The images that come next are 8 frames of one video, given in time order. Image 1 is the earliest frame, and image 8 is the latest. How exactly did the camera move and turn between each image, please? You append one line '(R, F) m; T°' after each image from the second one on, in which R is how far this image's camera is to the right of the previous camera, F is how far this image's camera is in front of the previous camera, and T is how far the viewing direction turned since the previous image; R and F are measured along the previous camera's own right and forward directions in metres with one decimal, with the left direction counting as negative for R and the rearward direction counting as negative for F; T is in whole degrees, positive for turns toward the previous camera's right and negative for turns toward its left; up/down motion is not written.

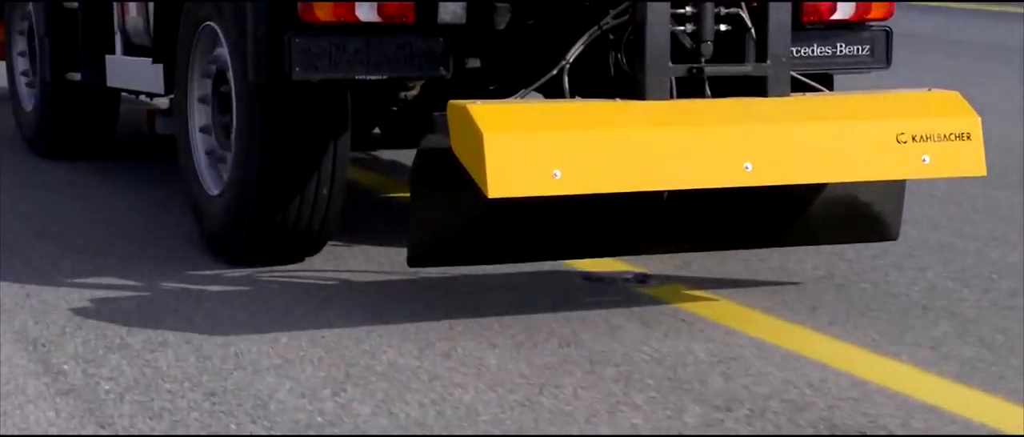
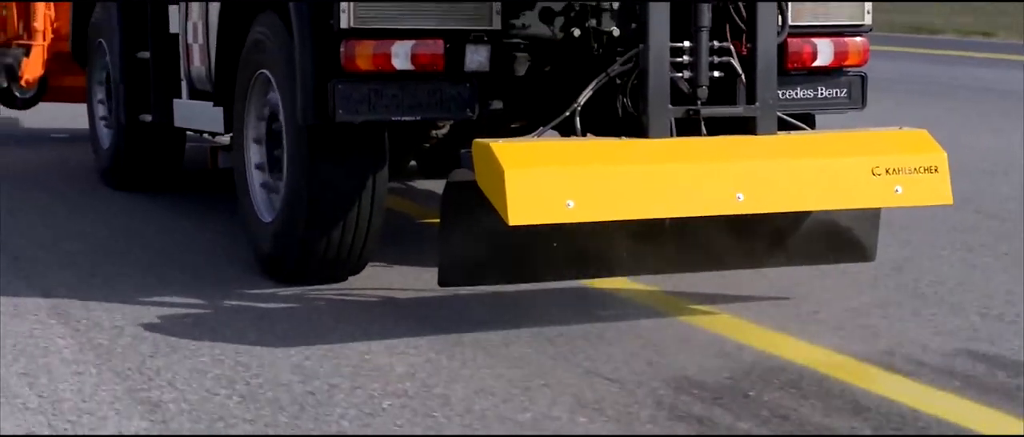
(0.0, -0.5) m; -1°
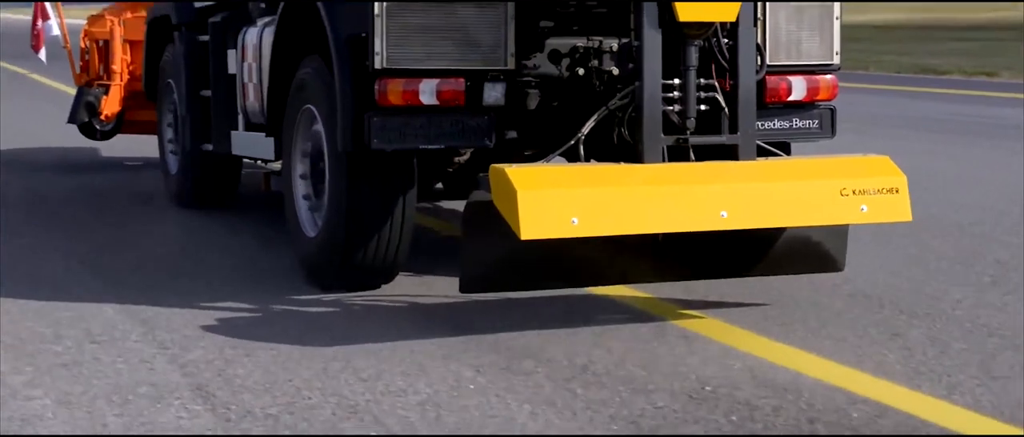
(+0.1, -0.6) m; -2°
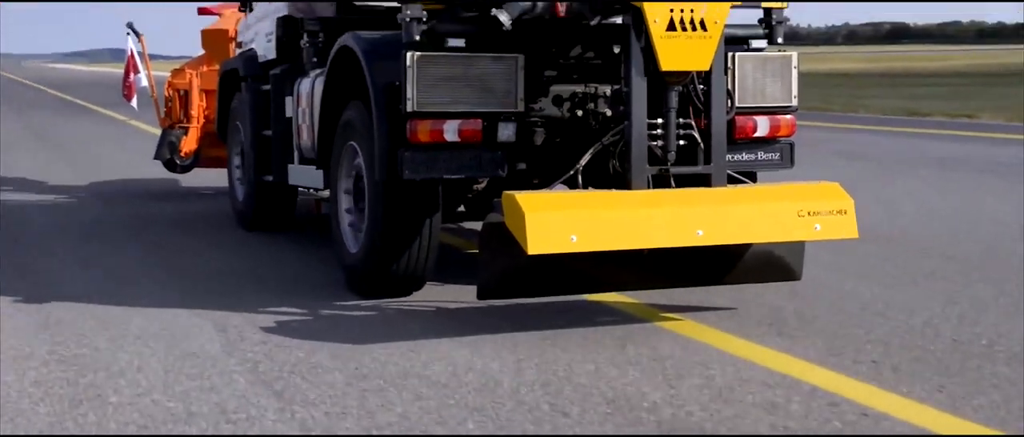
(+0.2, -0.9) m; -2°
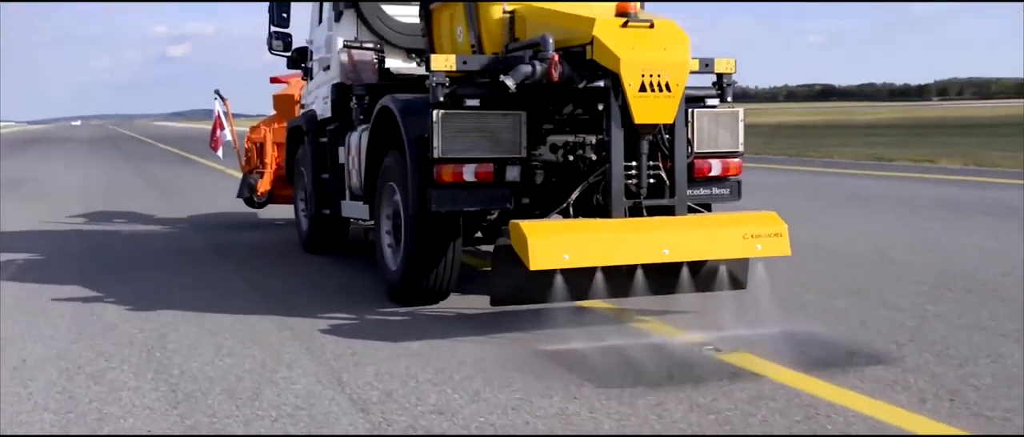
(+0.3, -1.5) m; -3°
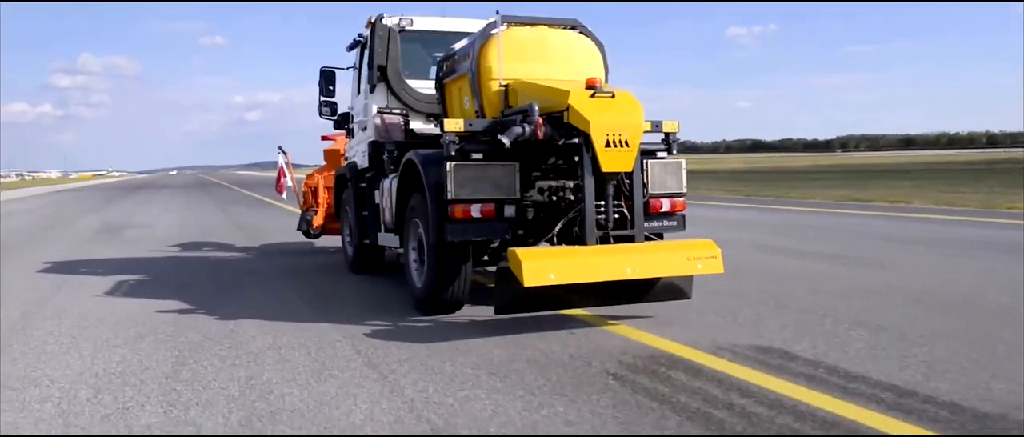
(+0.4, -2.1) m; -2°
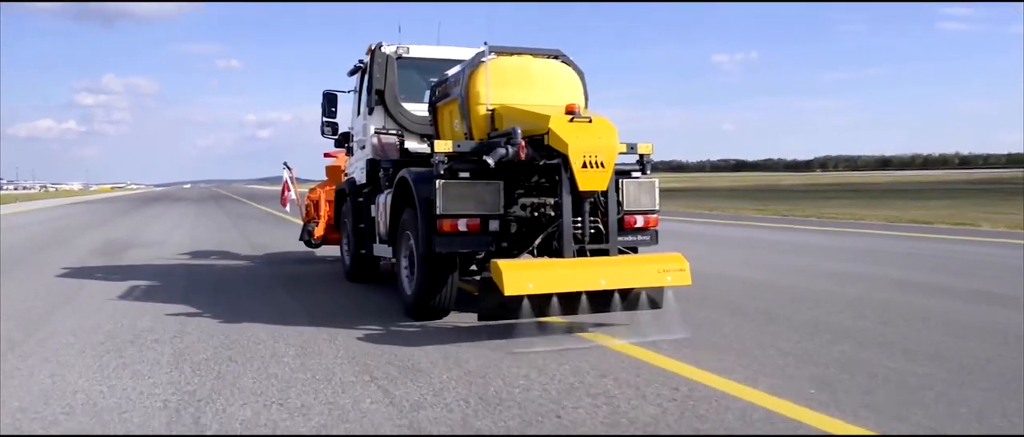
(+0.4, -0.8) m; -1°
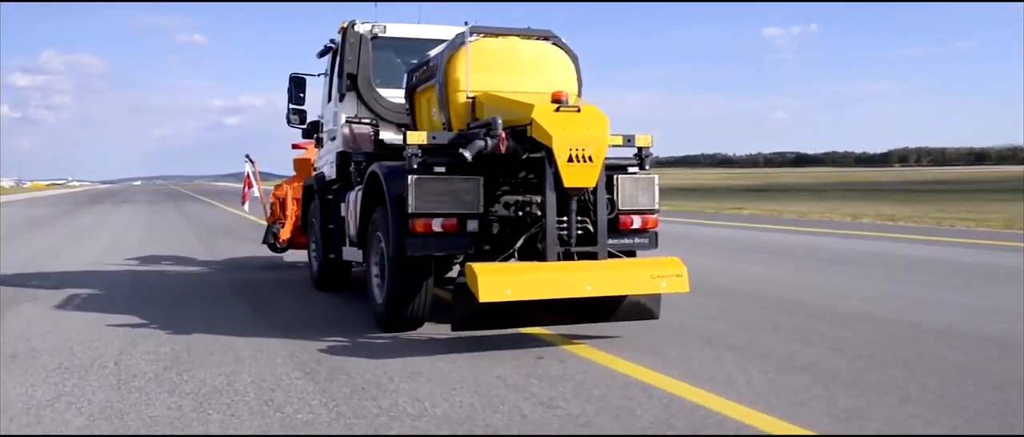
(+0.5, +1.1) m; -2°
